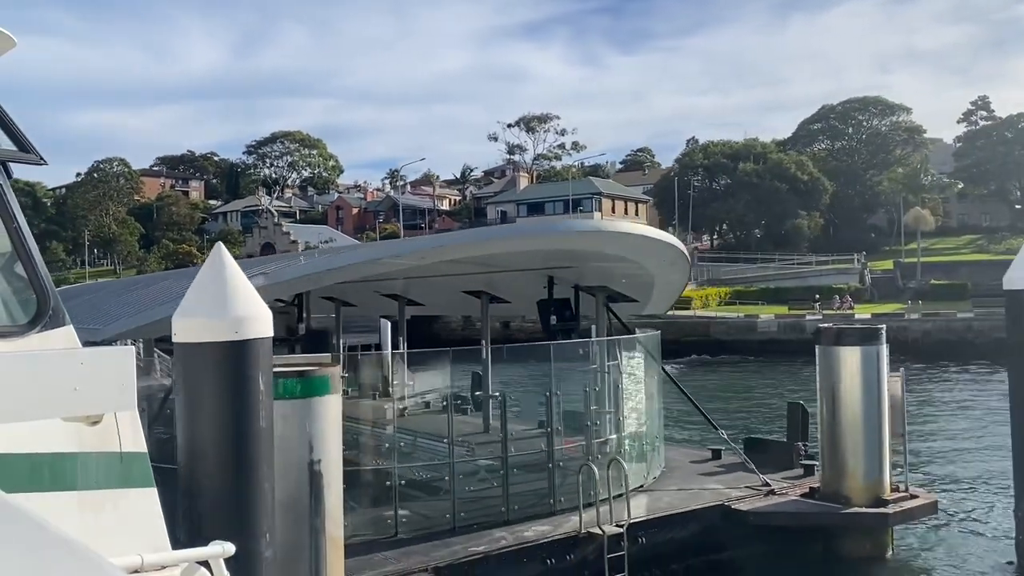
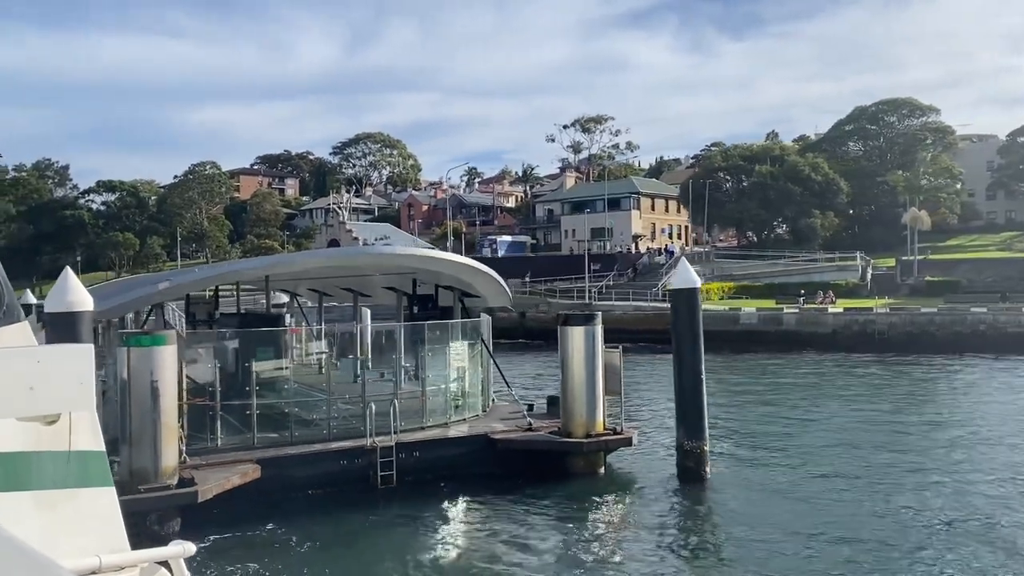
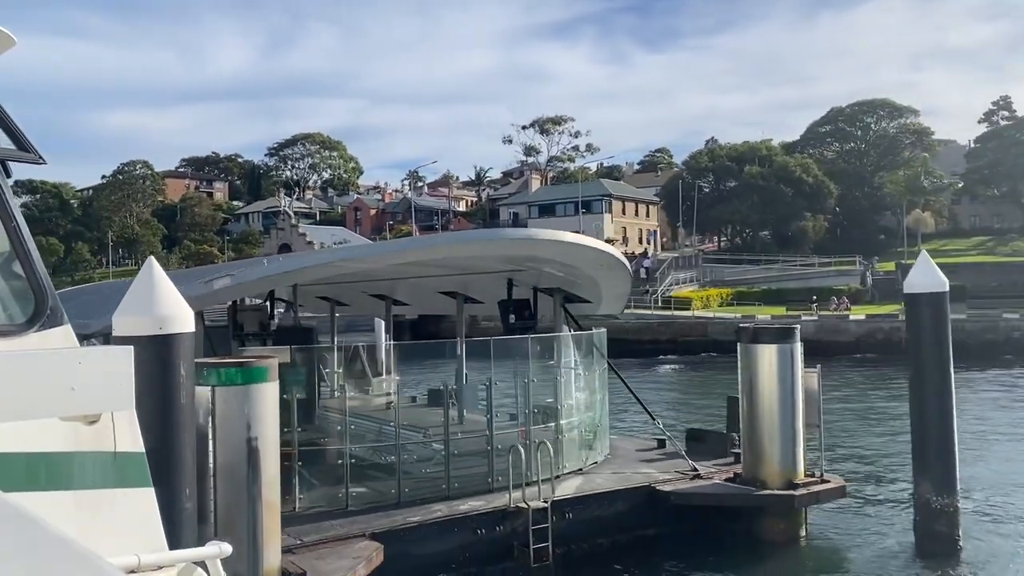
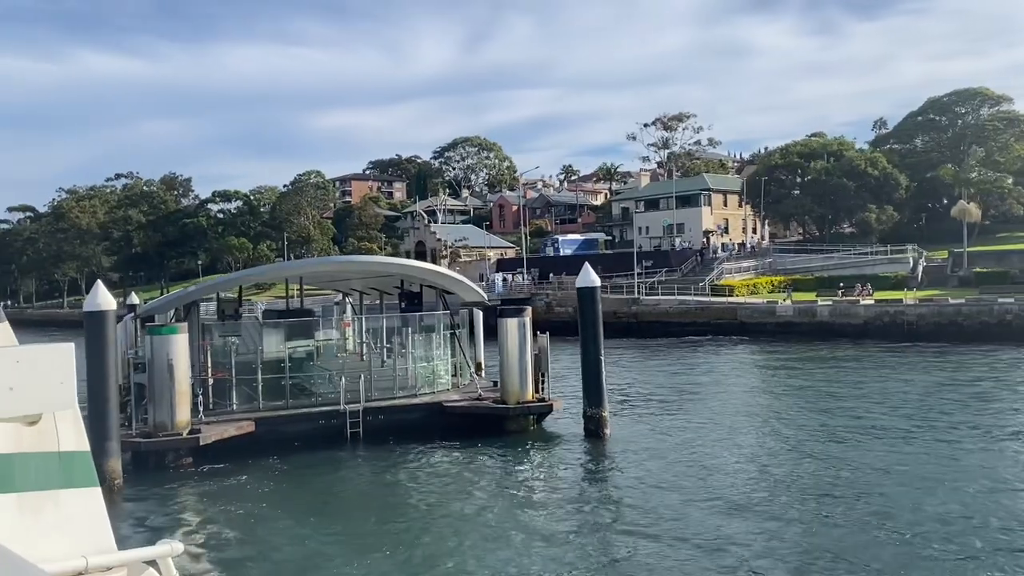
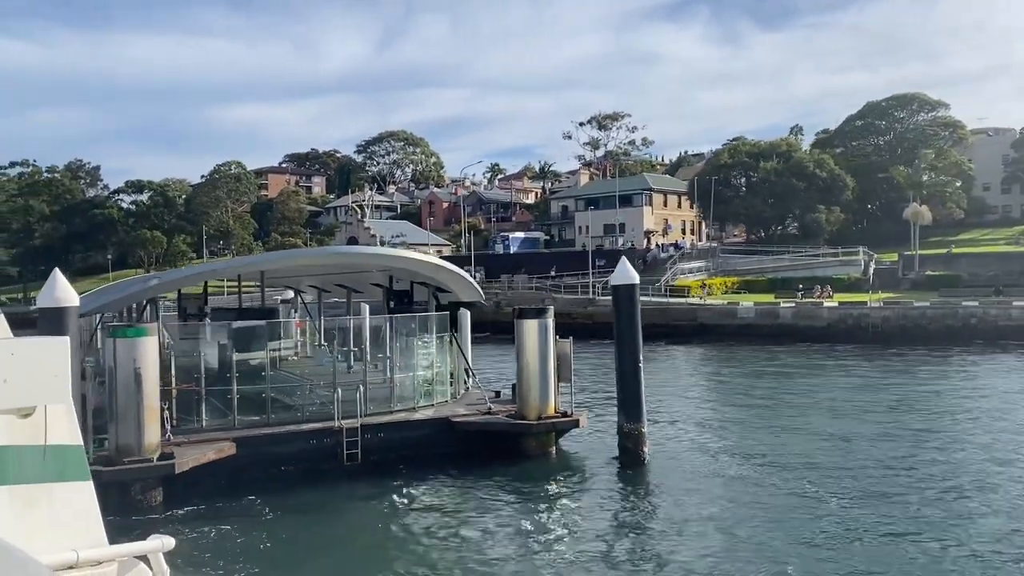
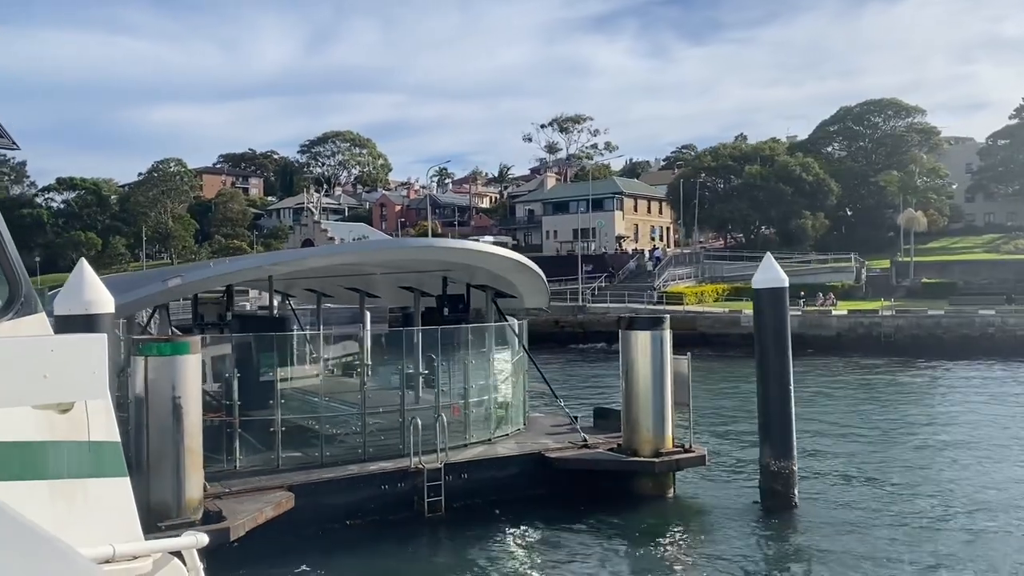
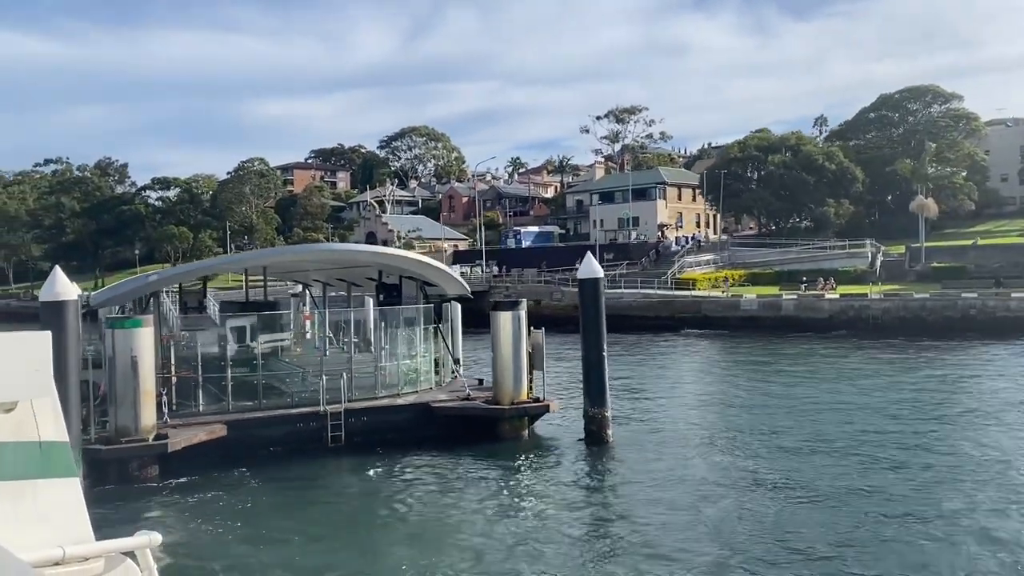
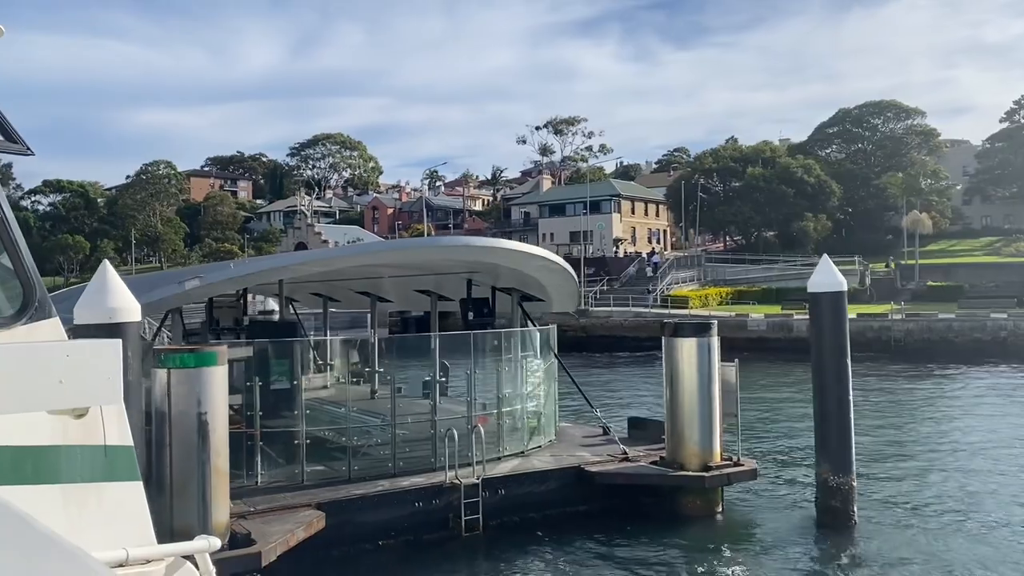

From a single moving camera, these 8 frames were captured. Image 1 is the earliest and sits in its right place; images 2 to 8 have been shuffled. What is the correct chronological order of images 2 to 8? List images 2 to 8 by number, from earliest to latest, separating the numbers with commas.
3, 8, 6, 2, 5, 7, 4
